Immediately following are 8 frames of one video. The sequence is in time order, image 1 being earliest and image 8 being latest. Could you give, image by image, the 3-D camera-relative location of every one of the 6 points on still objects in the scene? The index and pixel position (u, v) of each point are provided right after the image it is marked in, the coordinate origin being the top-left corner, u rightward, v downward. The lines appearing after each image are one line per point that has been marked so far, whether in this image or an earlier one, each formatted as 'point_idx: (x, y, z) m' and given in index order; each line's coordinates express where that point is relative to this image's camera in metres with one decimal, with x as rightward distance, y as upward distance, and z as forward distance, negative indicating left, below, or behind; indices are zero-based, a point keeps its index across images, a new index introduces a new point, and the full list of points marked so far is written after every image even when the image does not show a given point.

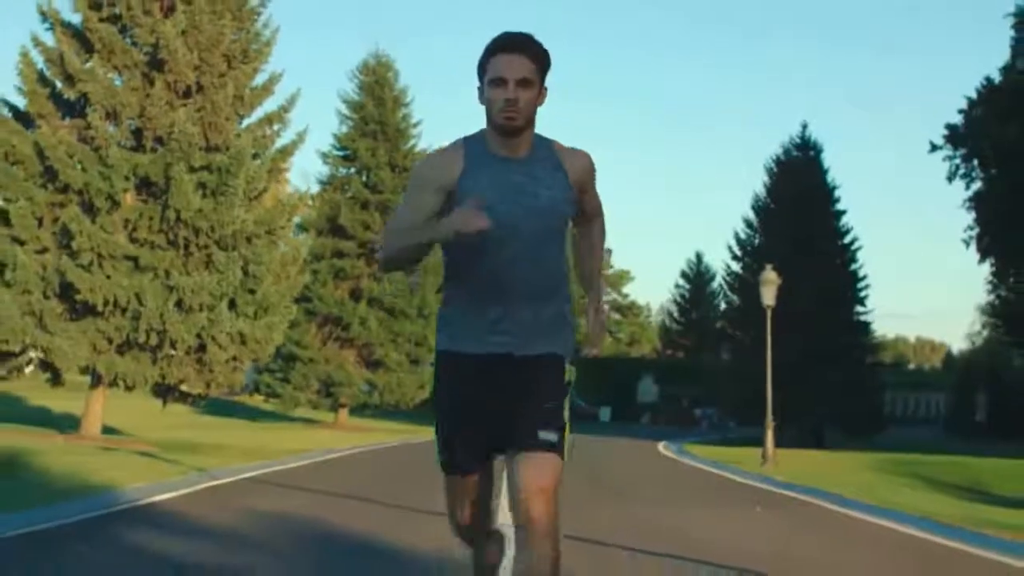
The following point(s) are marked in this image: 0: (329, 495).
0: (-2.0, -2.3, +16.2) m
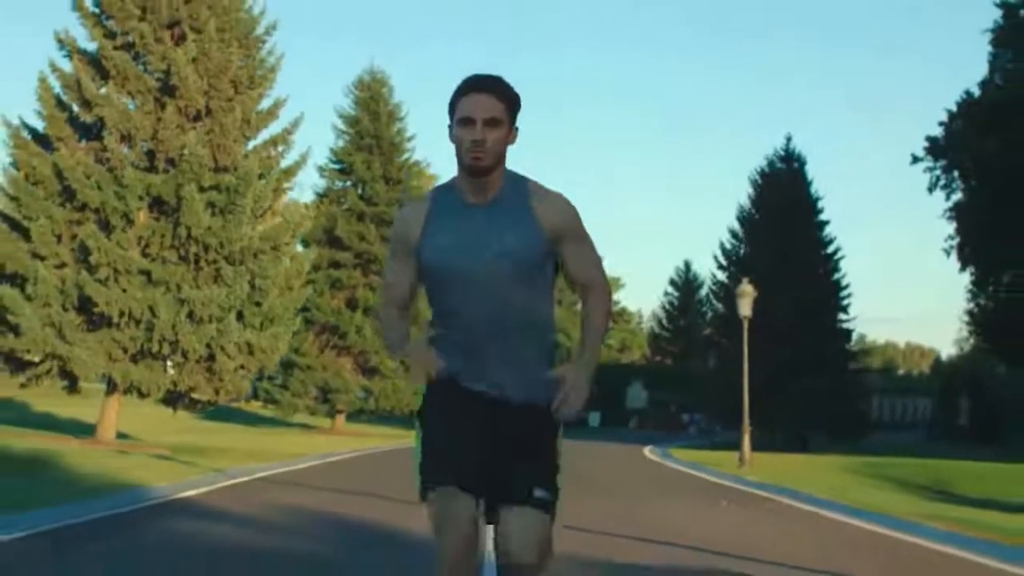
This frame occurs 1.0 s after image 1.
0: (-2.1, -2.5, +17.9) m
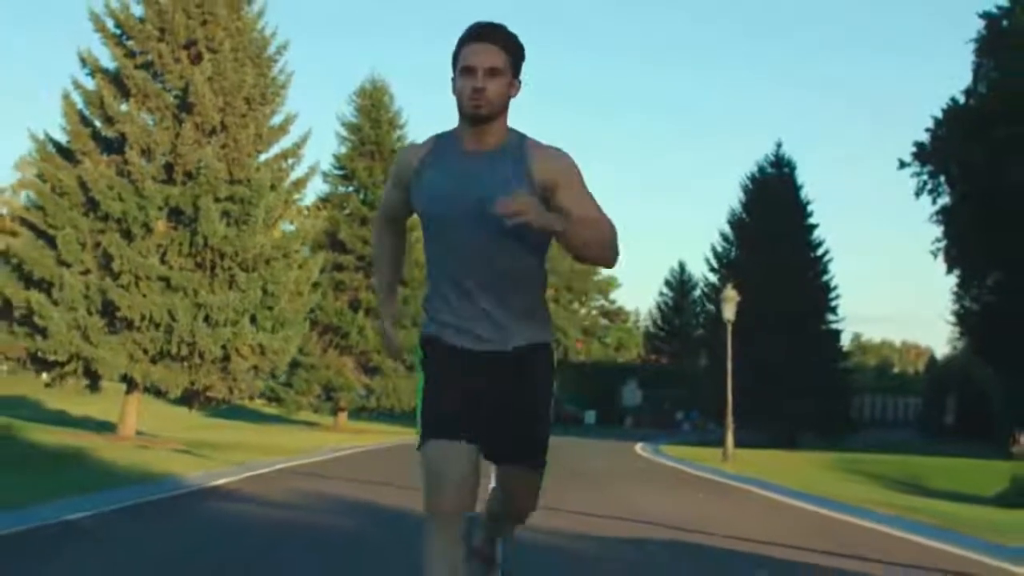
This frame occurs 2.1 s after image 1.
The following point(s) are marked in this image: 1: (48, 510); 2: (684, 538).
0: (-2.2, -2.6, +19.8) m
1: (-5.4, -2.6, +16.8) m
2: (+2.0, -2.8, +16.5) m
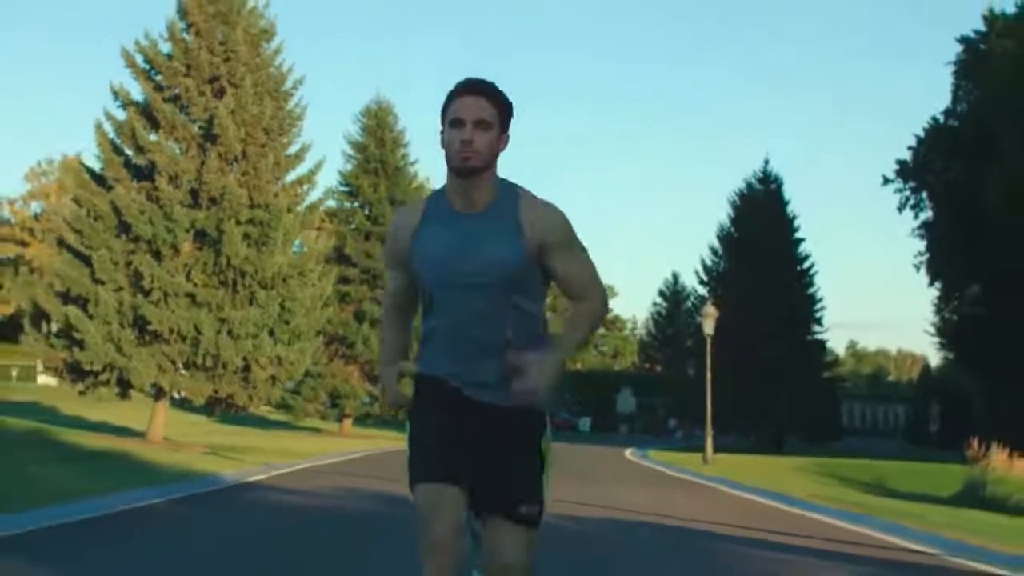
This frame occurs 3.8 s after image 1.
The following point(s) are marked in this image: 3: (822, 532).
0: (-2.3, -3.0, +22.5) m
1: (-5.5, -2.9, +19.5) m
2: (+2.0, -3.1, +19.2) m
3: (+4.0, -3.1, +18.7) m
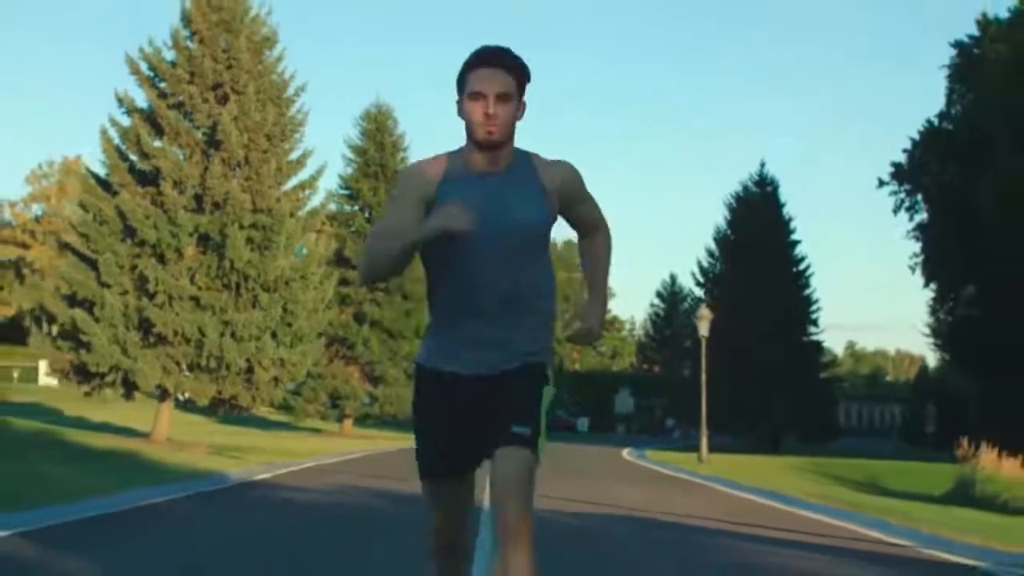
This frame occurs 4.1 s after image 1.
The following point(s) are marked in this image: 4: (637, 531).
0: (-2.3, -3.0, +23.2) m
1: (-5.5, -3.0, +20.1) m
2: (+2.0, -3.1, +19.9) m
3: (+4.0, -3.2, +19.4) m
4: (+1.5, -2.9, +17.5) m
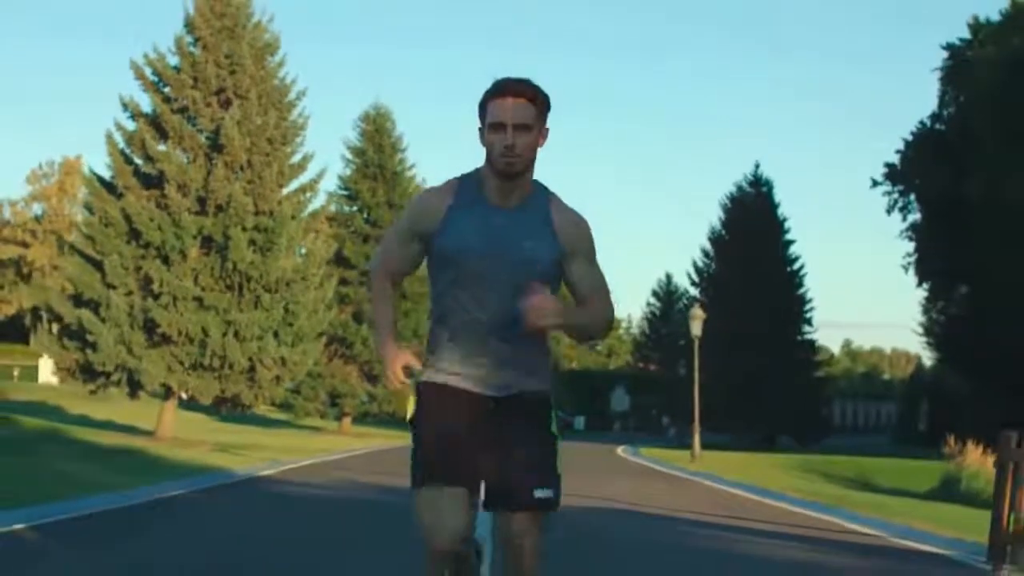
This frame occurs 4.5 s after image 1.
0: (-2.4, -3.1, +23.9) m
1: (-5.6, -3.0, +20.9) m
2: (+1.9, -3.2, +20.6) m
3: (+3.9, -3.2, +20.1) m
4: (+1.5, -3.0, +18.3) m
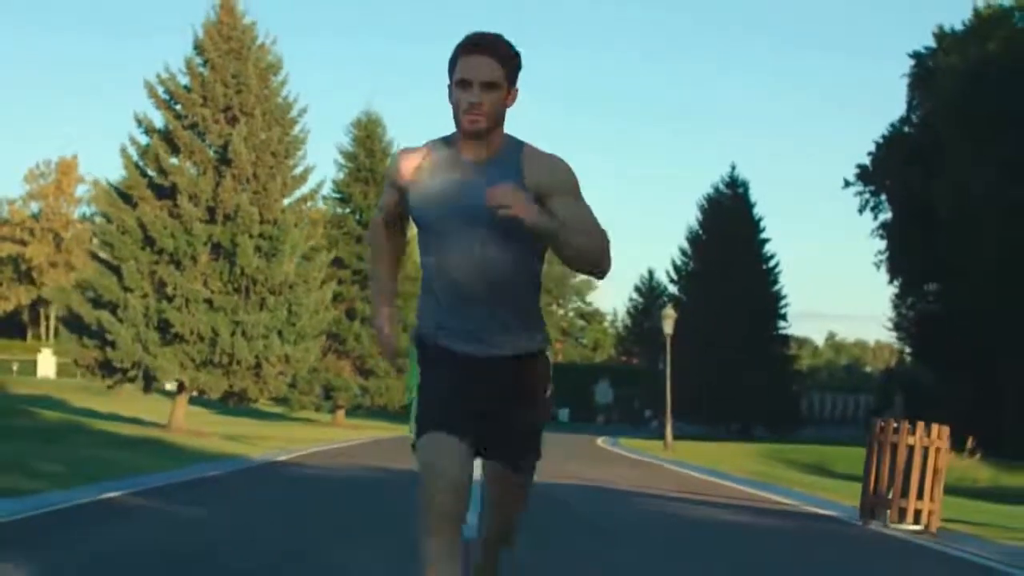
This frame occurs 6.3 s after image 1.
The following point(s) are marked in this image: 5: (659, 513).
0: (-2.6, -3.2, +26.9) m
1: (-5.8, -3.1, +23.8) m
2: (+1.7, -3.3, +23.6) m
3: (+3.7, -3.4, +23.2) m
4: (+1.2, -3.1, +21.3) m
5: (+1.8, -3.0, +18.9) m
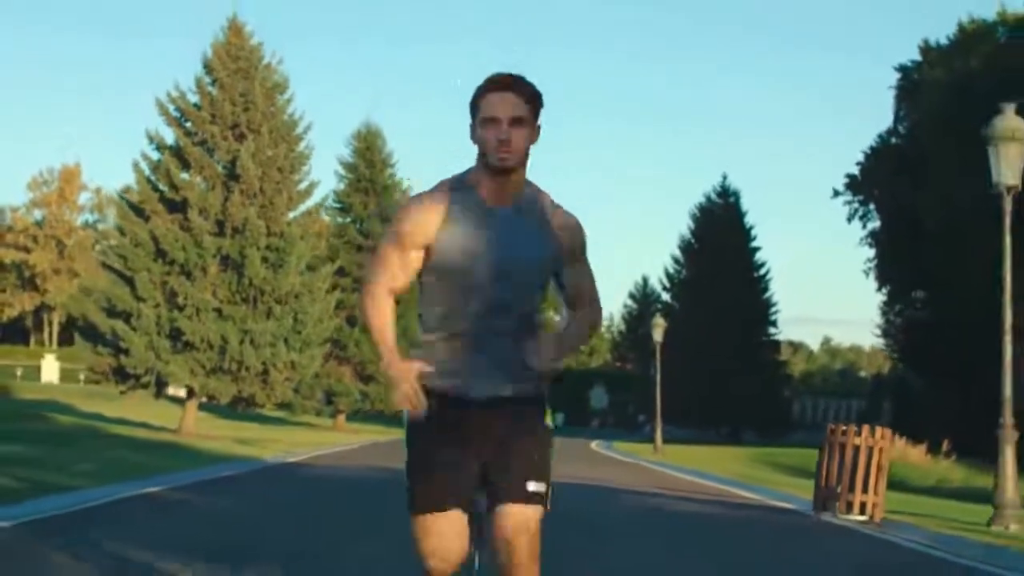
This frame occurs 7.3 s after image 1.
0: (-2.7, -3.4, +28.6) m
1: (-5.9, -3.4, +25.5) m
2: (+1.6, -3.5, +25.4) m
3: (+3.6, -3.6, +24.9) m
4: (+1.2, -3.3, +23.0) m
5: (+1.8, -3.2, +20.6) m
